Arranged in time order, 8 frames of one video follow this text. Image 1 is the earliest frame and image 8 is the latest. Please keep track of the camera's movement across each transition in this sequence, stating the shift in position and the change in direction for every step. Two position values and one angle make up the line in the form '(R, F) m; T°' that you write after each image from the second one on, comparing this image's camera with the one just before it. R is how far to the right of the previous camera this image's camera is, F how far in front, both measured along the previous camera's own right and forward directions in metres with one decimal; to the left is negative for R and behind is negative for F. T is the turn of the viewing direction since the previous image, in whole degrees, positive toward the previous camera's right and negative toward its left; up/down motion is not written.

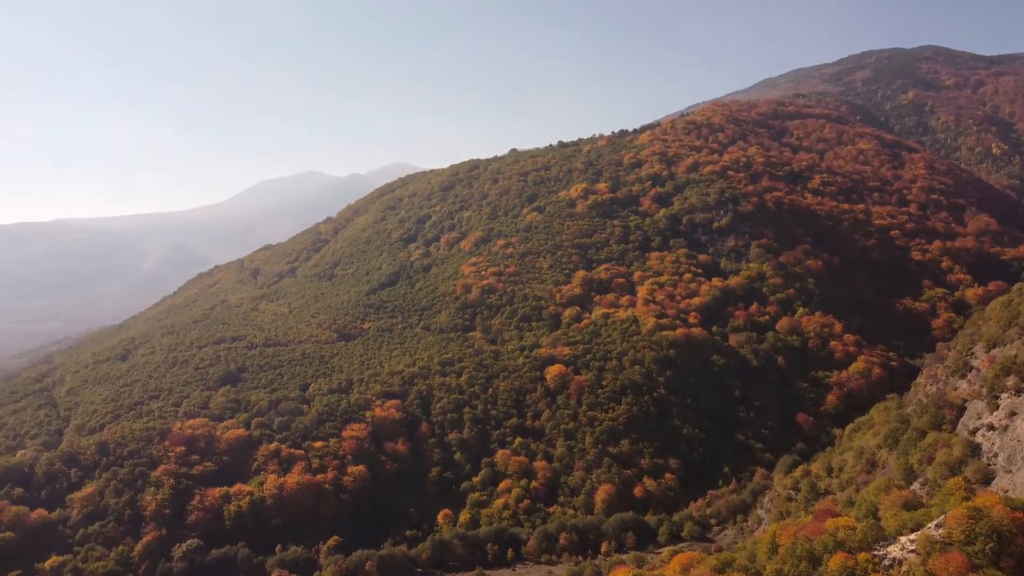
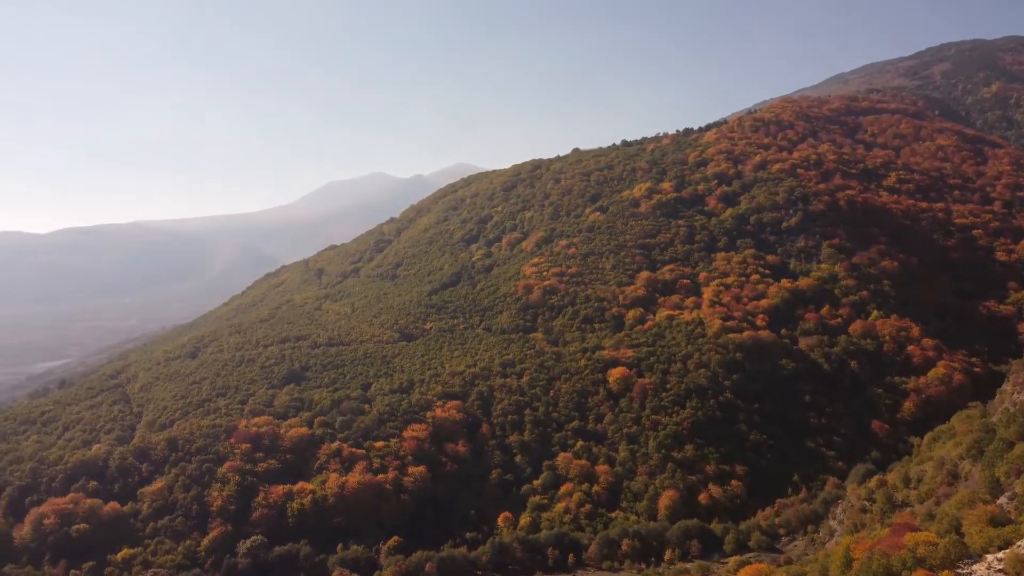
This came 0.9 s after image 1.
(0.0, +0.4) m; -4°
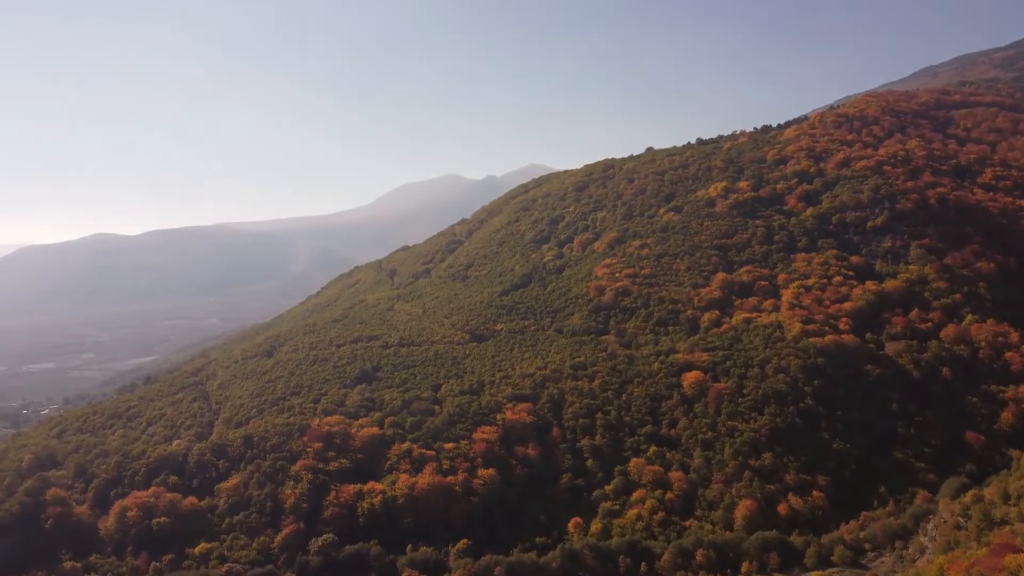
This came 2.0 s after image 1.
(0.0, +0.4) m; -5°
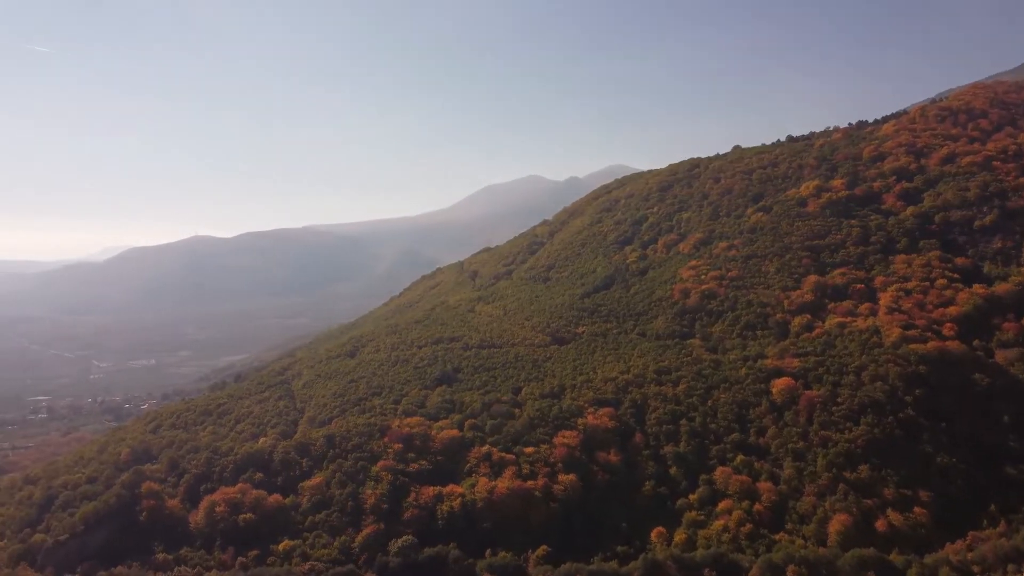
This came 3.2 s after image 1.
(0.0, +0.5) m; -6°
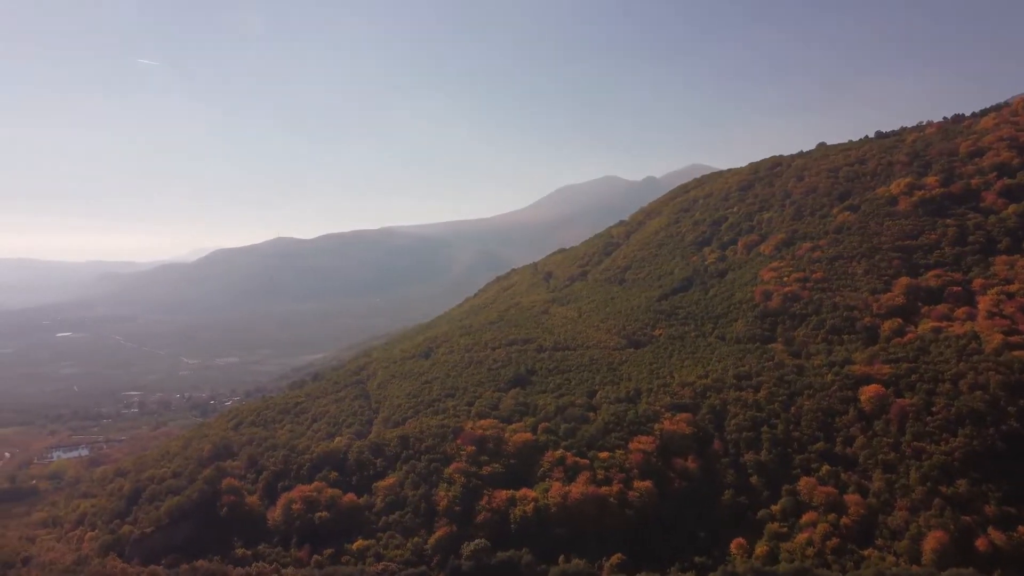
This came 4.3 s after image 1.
(0.0, +0.4) m; -5°
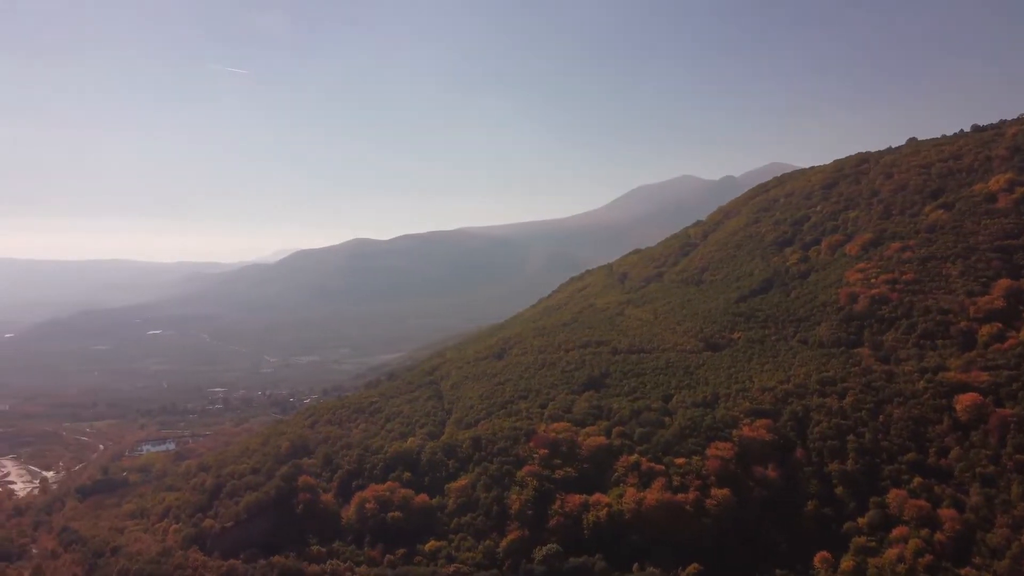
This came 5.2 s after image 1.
(0.0, +0.4) m; -5°
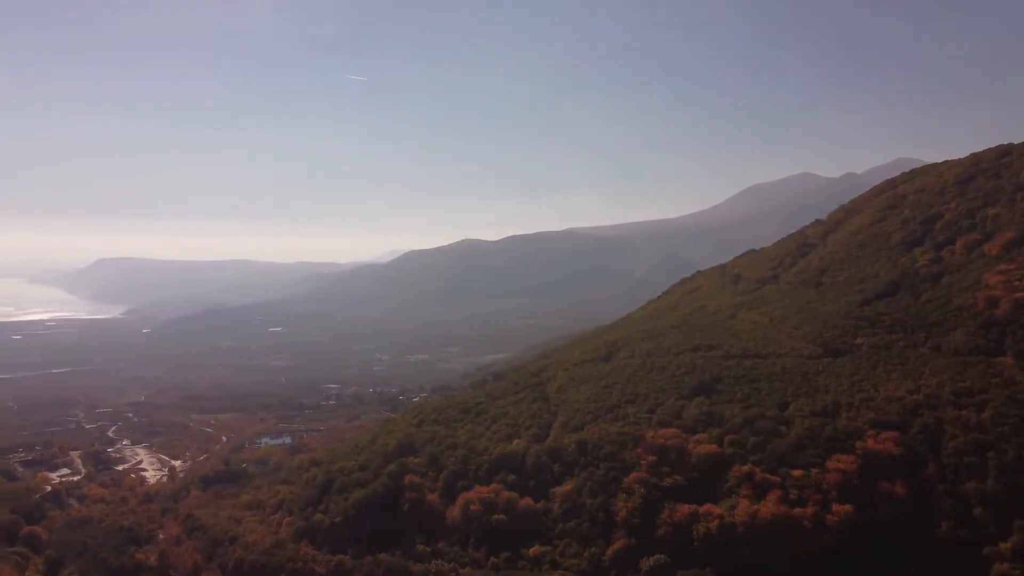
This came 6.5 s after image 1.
(0.0, +0.5) m; -8°
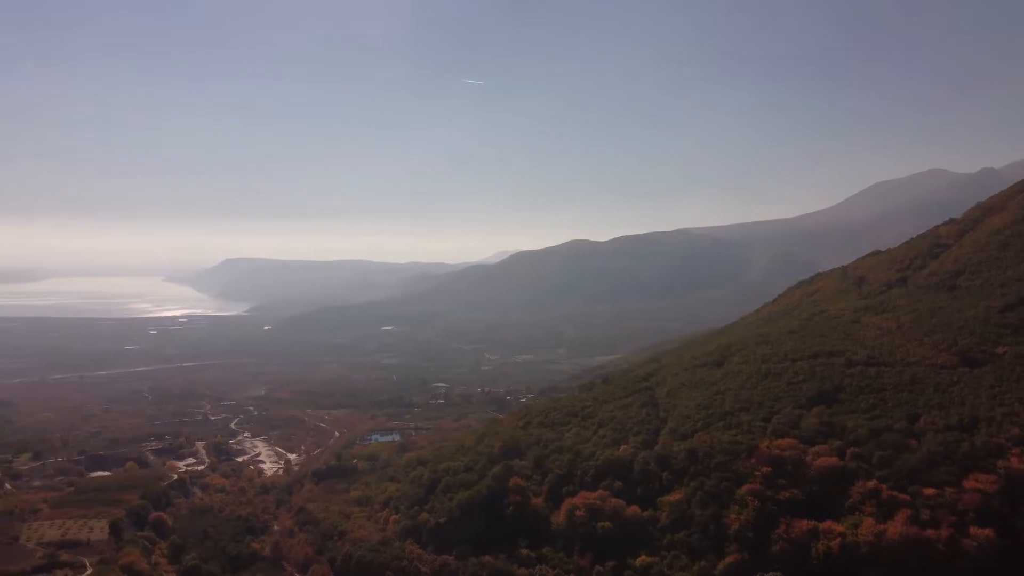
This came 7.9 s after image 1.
(0.0, +0.5) m; -8°
